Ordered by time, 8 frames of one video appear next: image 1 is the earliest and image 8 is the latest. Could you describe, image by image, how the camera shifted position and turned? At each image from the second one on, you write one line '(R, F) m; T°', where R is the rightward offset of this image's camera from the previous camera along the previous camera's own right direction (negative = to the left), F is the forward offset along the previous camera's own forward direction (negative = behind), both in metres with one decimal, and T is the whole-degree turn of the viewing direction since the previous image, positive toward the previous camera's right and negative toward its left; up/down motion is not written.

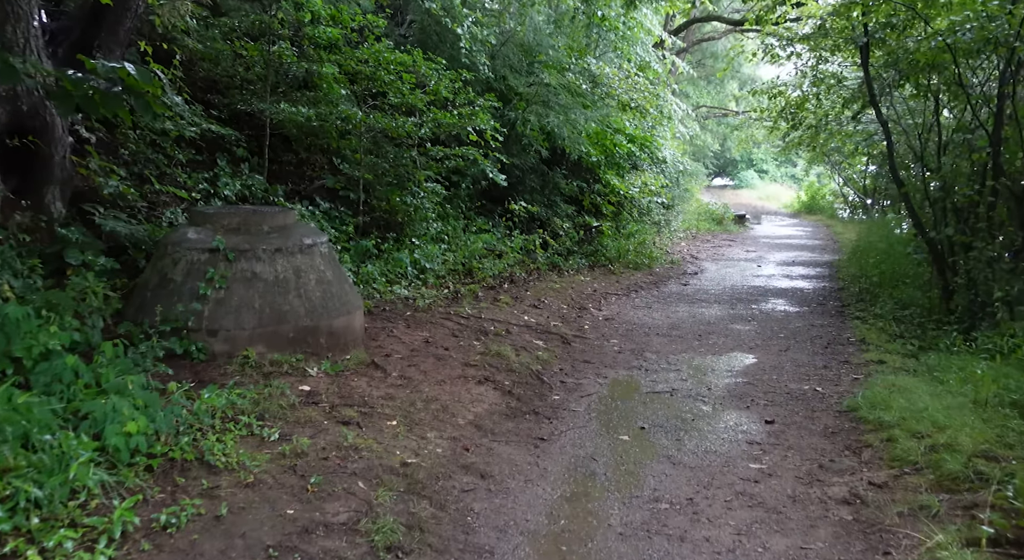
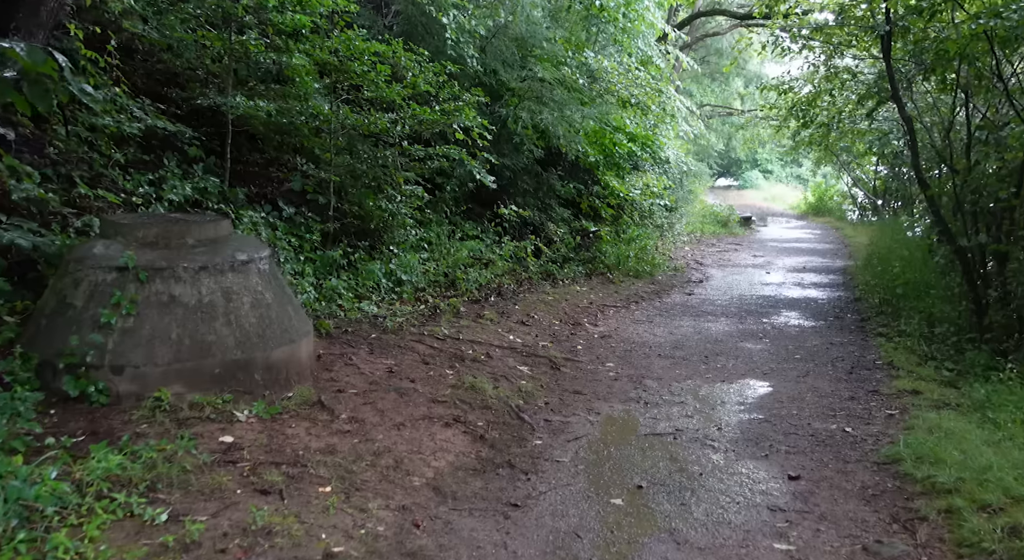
(+0.2, +0.9) m; 0°
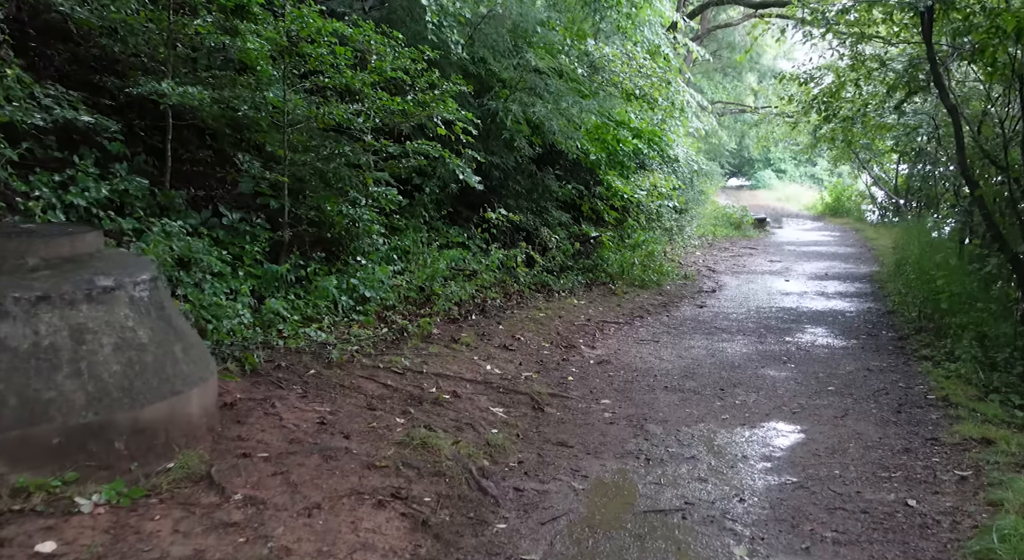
(+0.2, +1.2) m; -1°
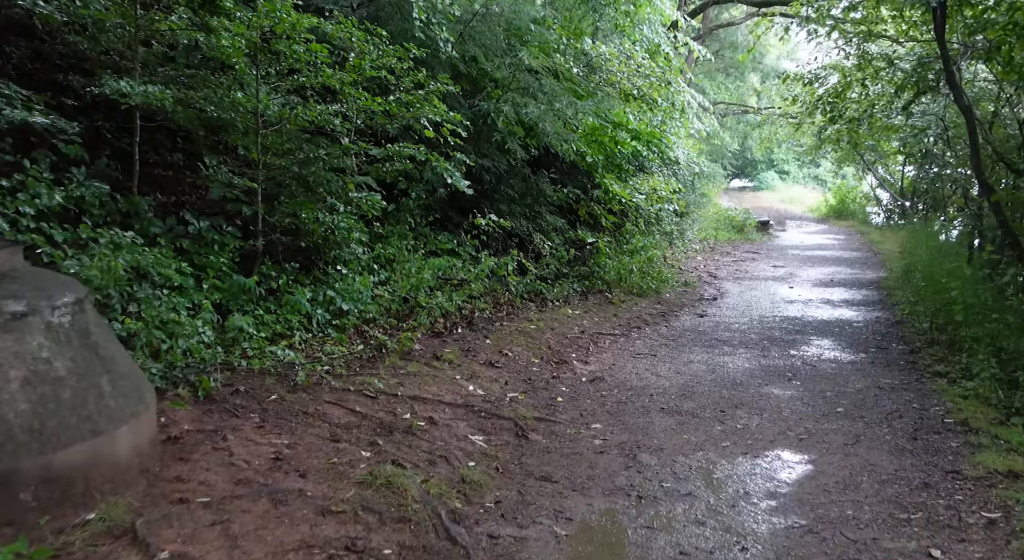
(+0.1, +0.4) m; 0°
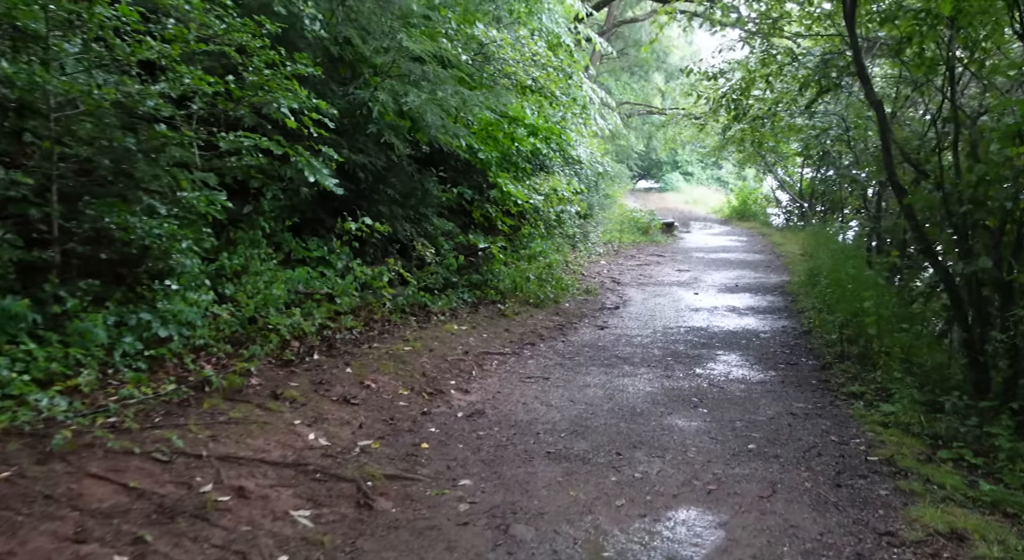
(+0.3, +1.0) m; +6°
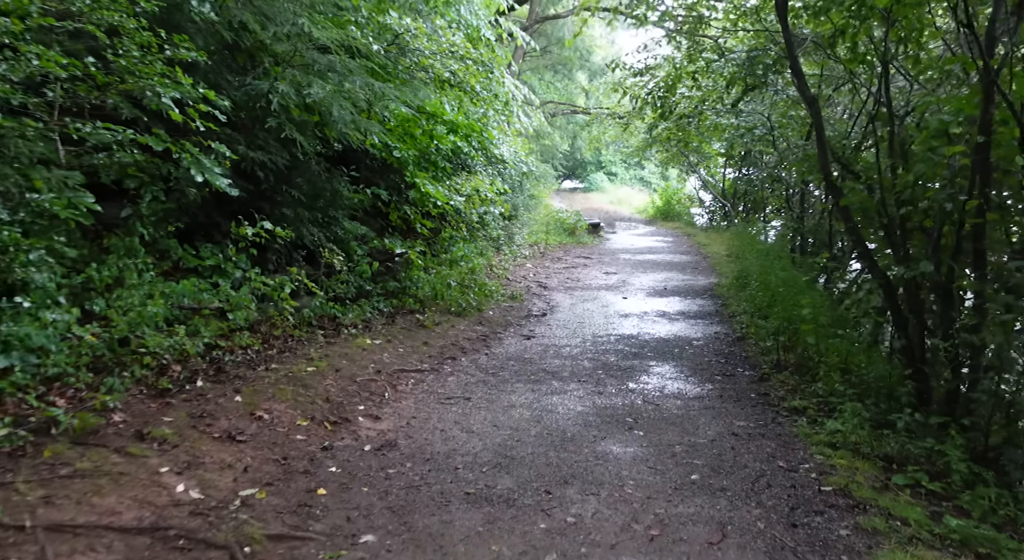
(+0.1, +0.7) m; +5°
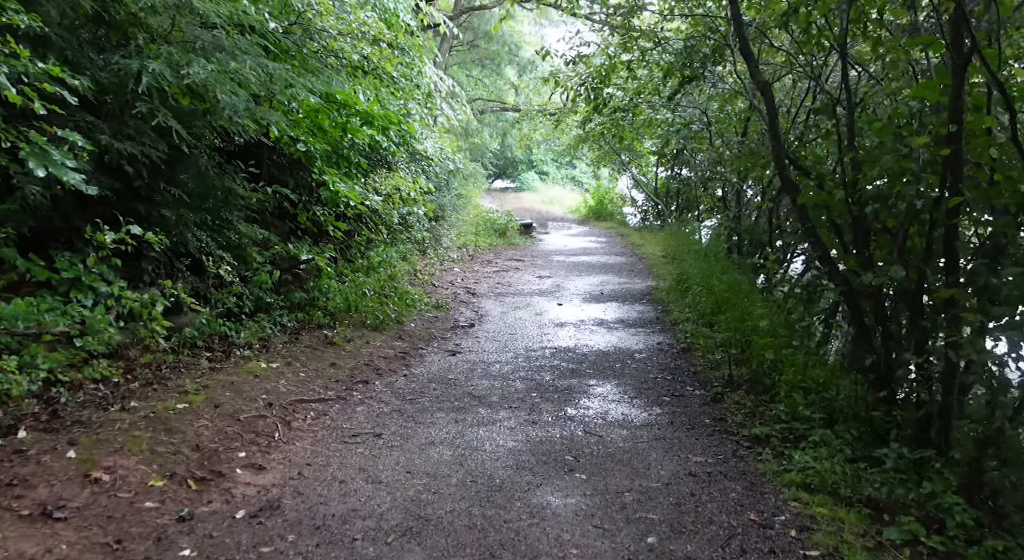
(+0.1, +1.0) m; +4°
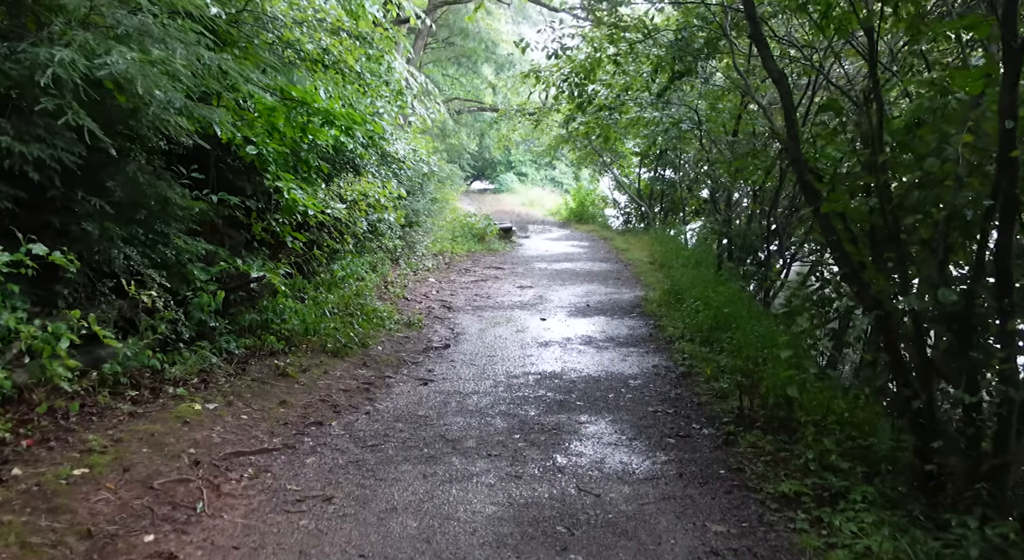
(0.0, +1.0) m; +1°
